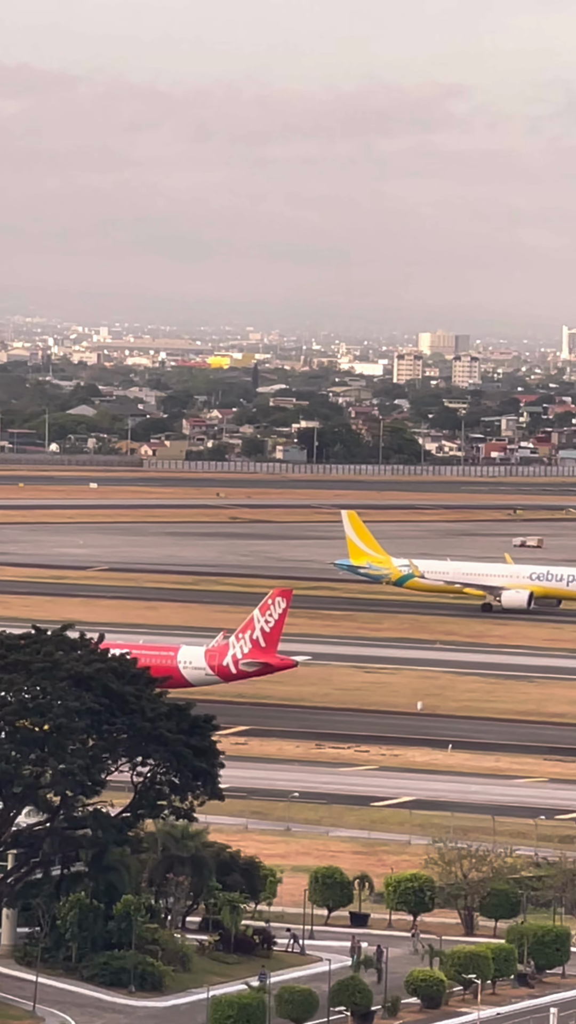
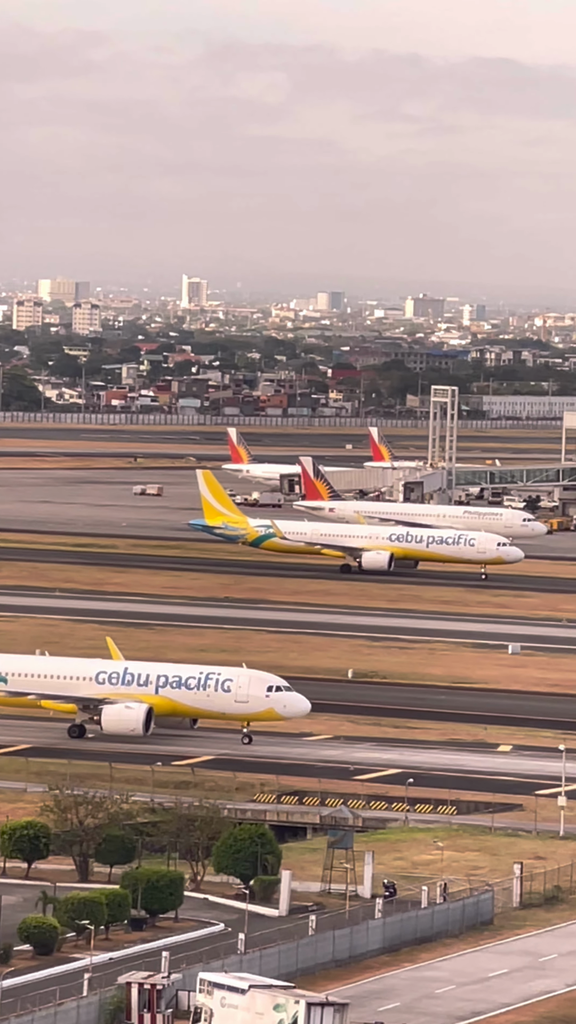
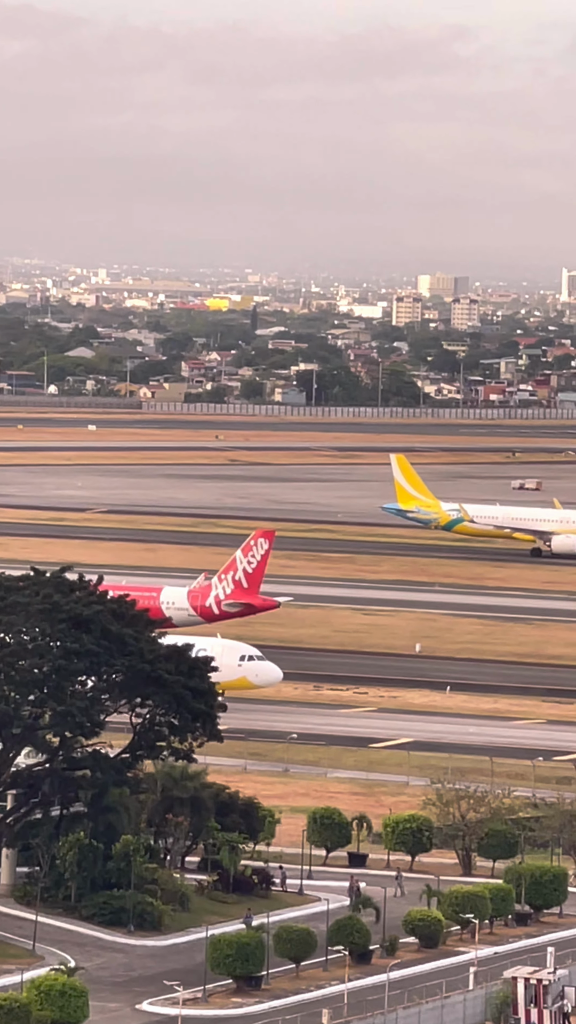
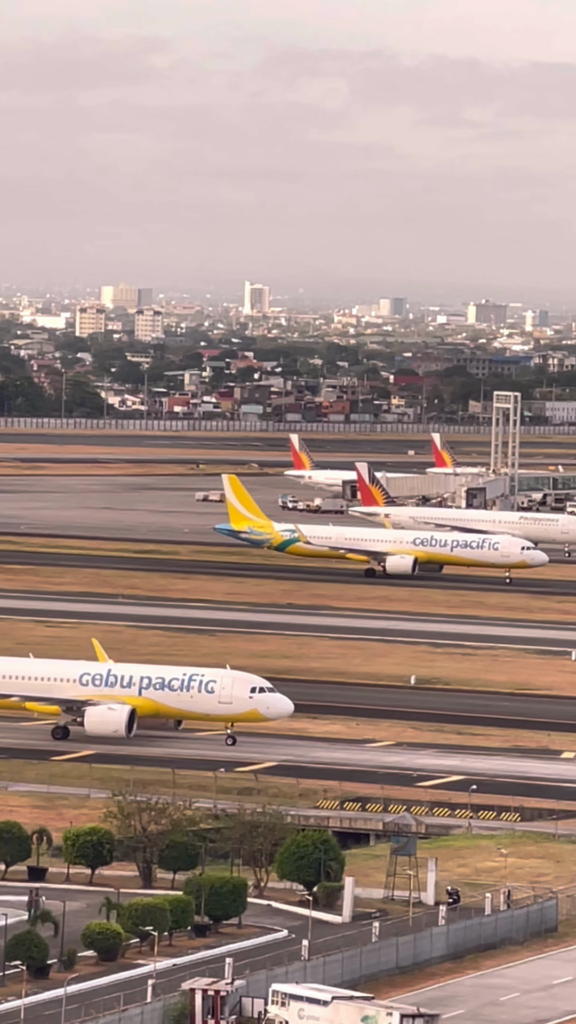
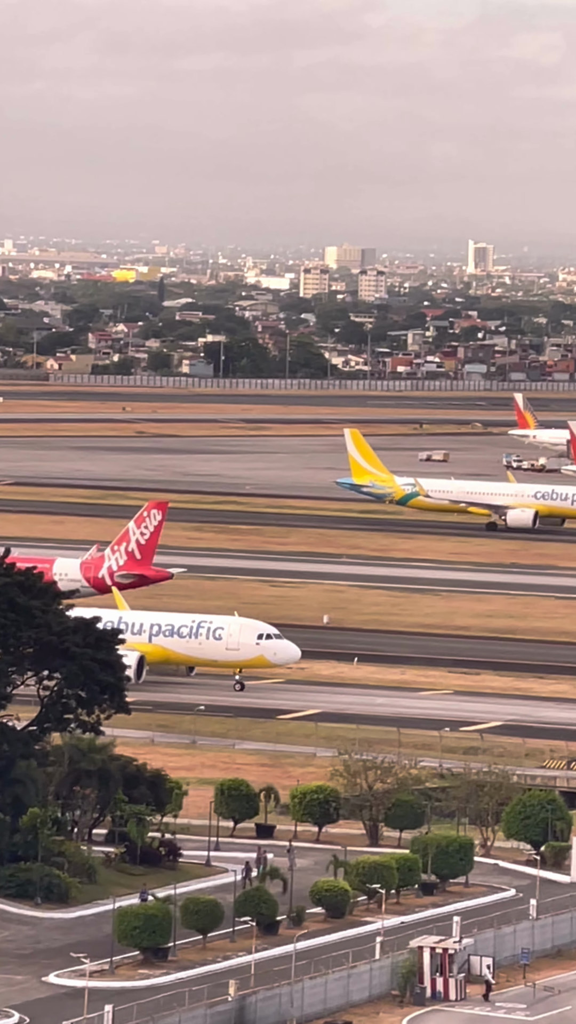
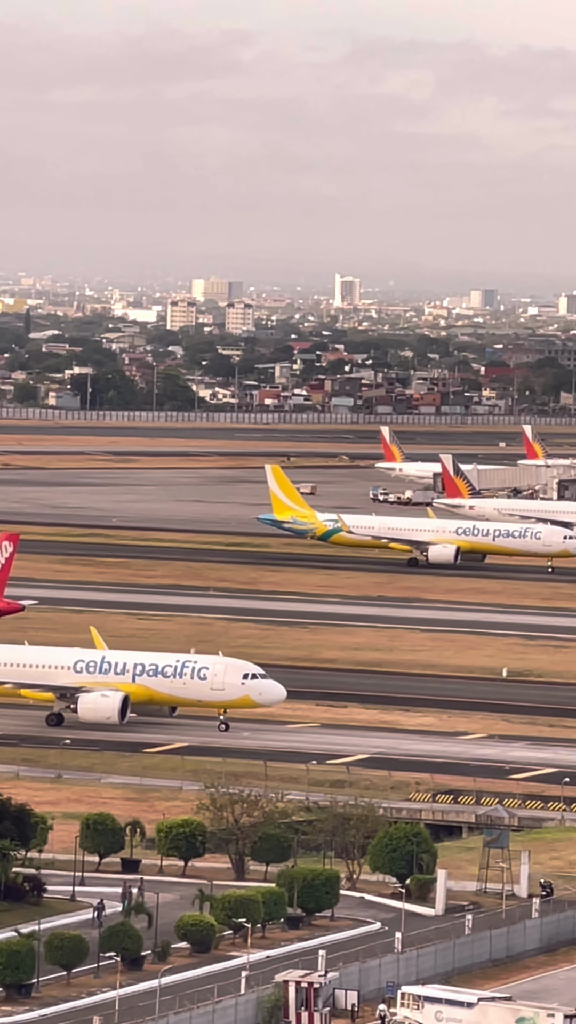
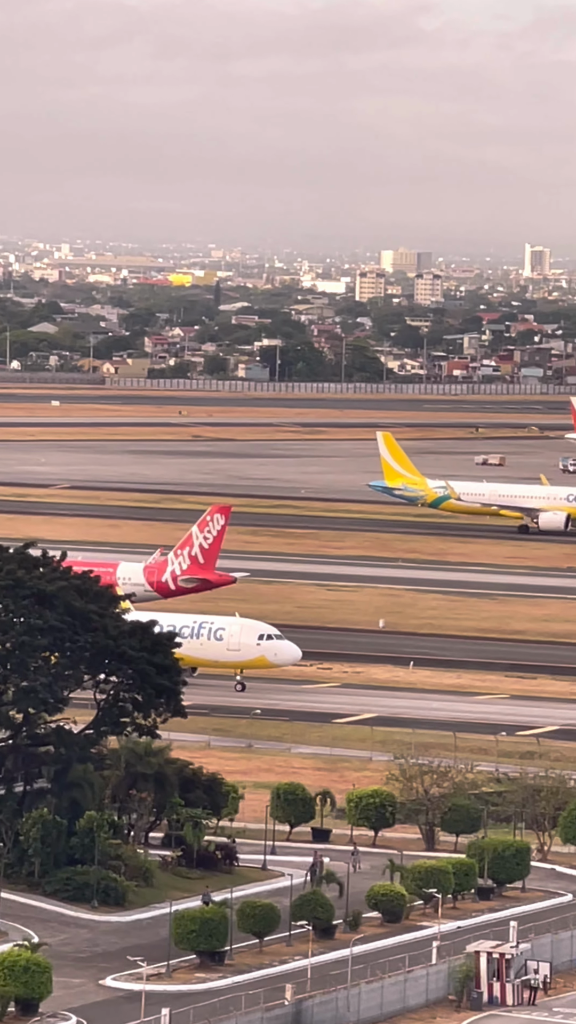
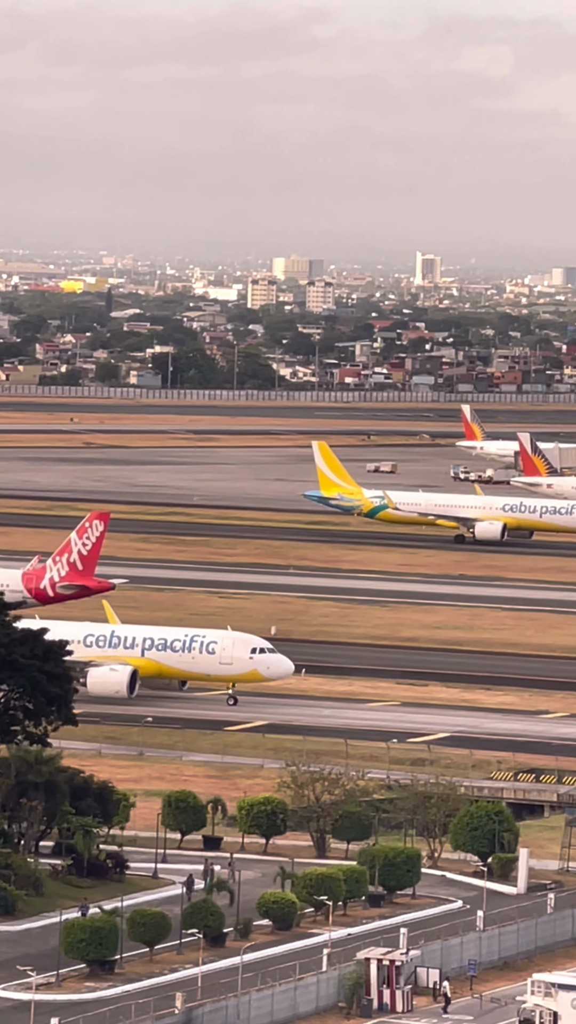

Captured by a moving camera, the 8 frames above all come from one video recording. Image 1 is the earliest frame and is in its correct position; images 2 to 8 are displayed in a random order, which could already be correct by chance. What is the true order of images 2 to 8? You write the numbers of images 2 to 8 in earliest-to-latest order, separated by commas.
3, 7, 5, 8, 6, 4, 2
